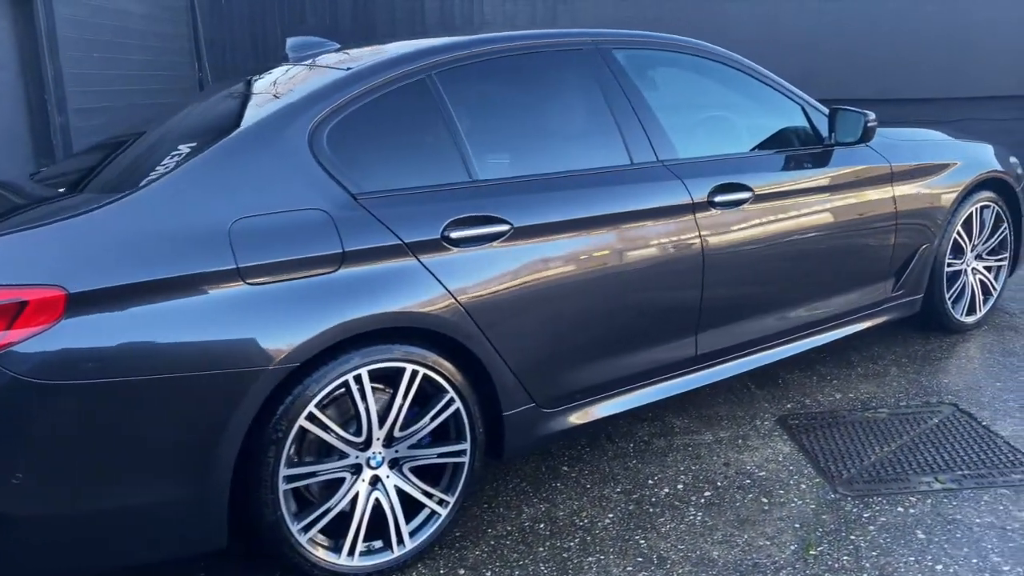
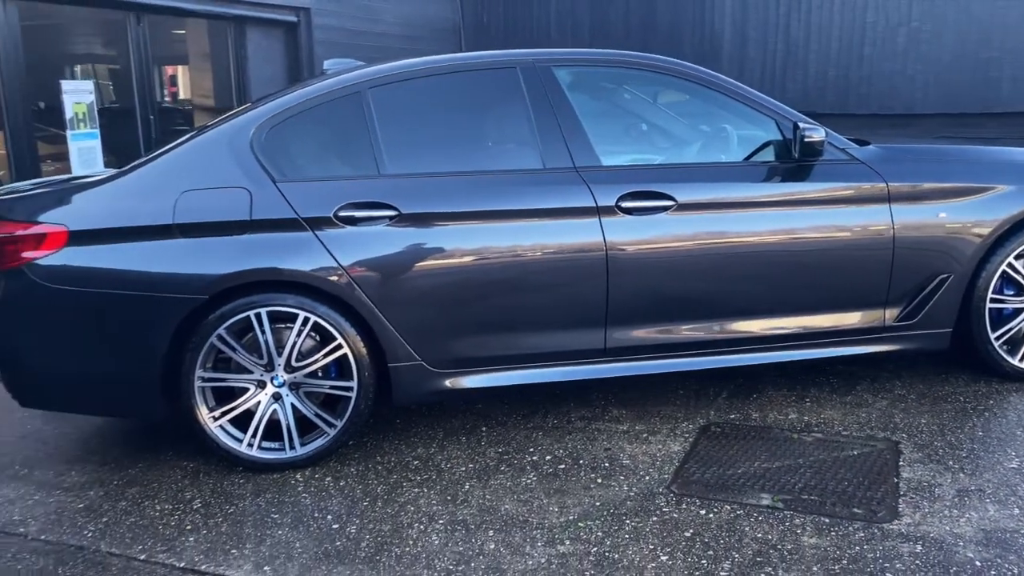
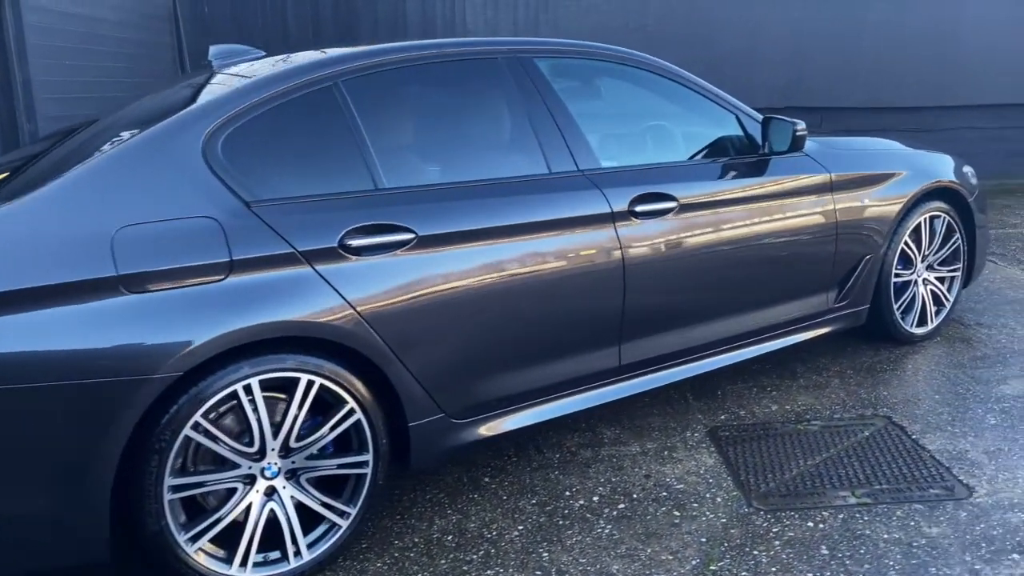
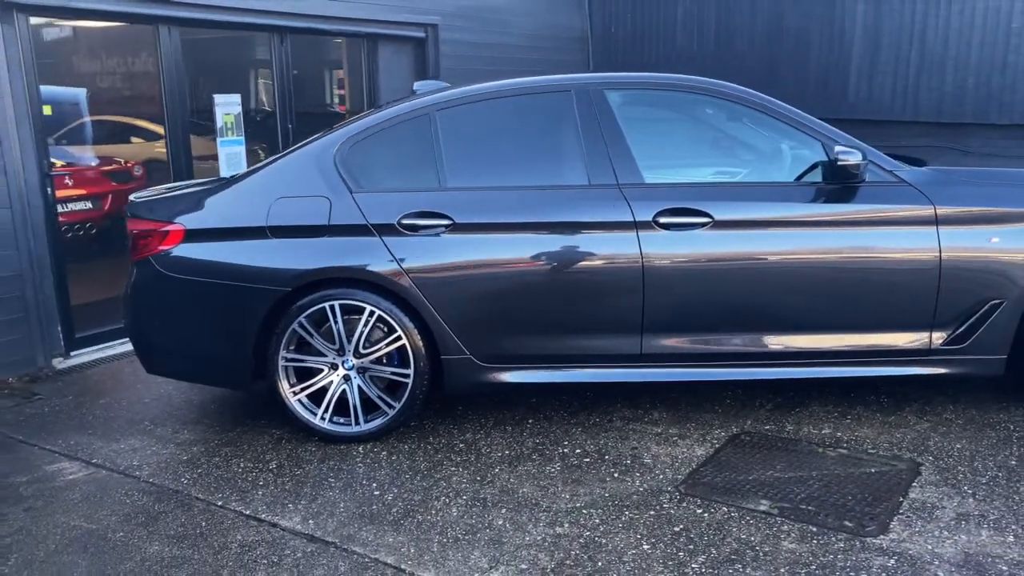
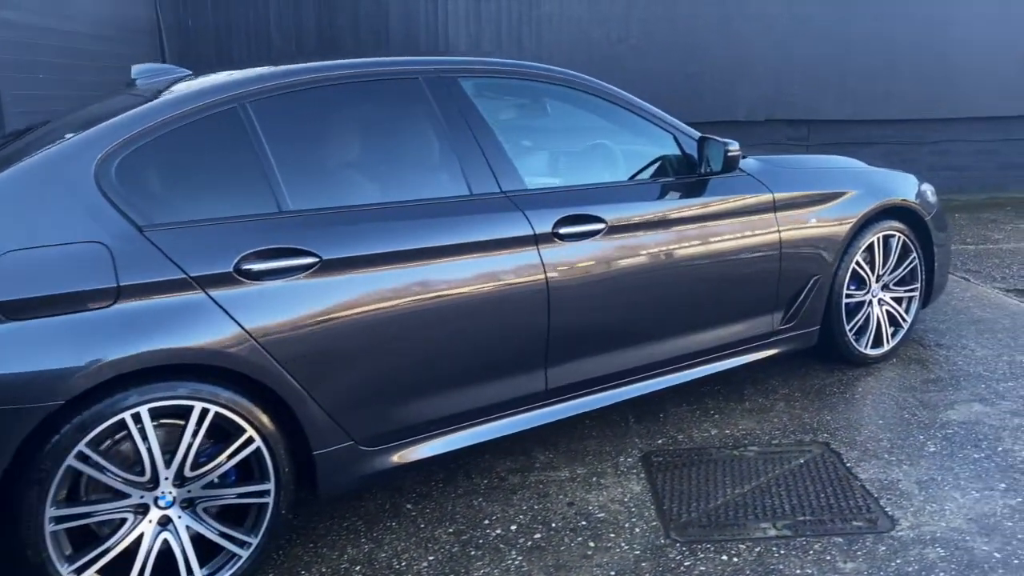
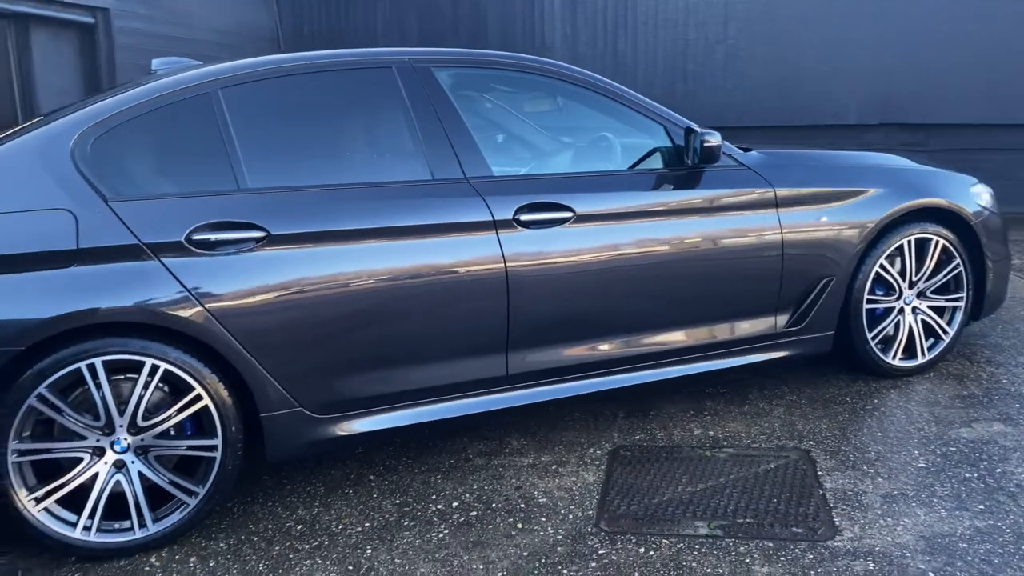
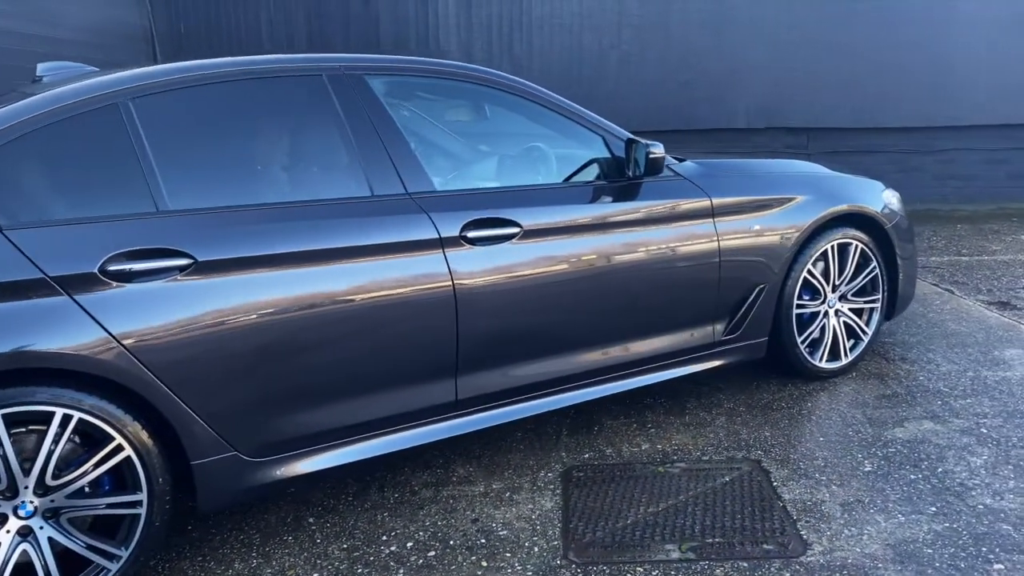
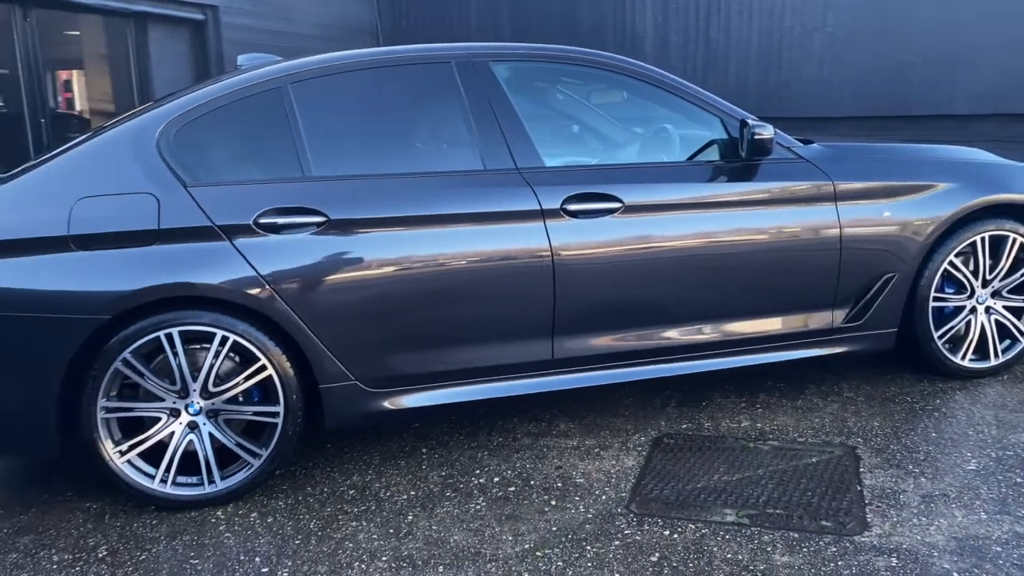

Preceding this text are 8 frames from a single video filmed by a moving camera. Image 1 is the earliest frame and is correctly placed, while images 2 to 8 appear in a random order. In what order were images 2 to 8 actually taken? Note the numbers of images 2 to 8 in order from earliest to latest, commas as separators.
3, 5, 7, 6, 8, 2, 4
